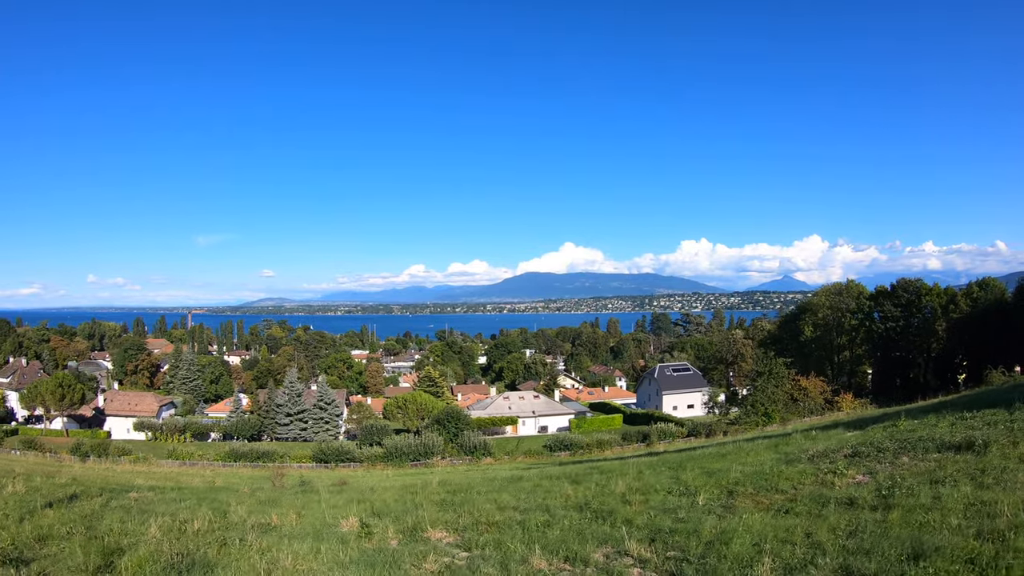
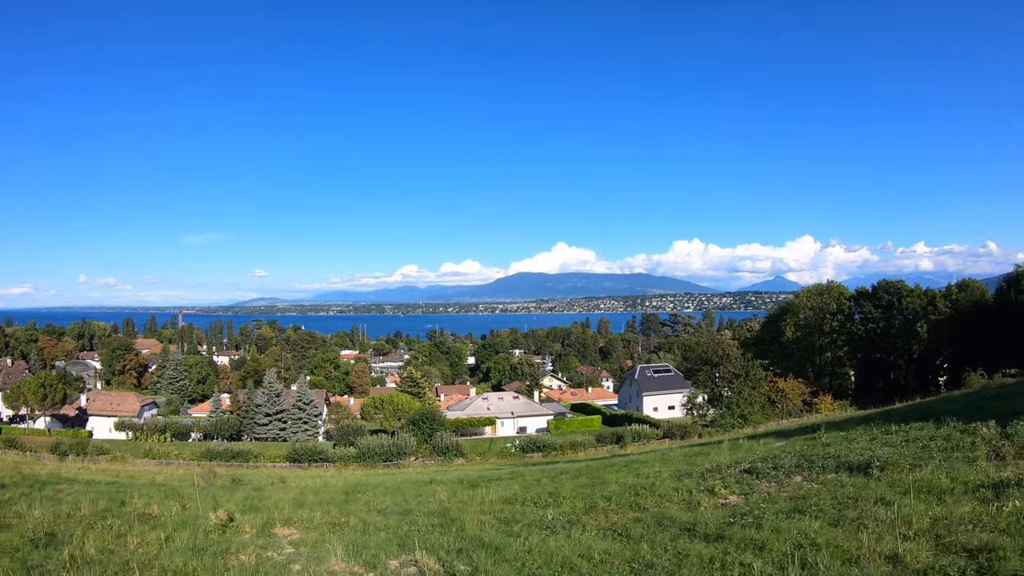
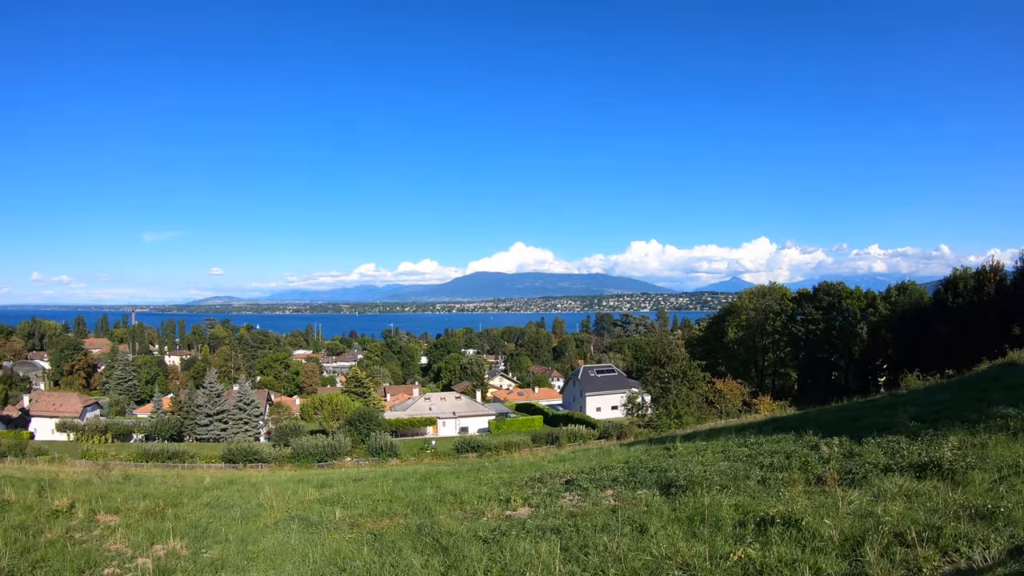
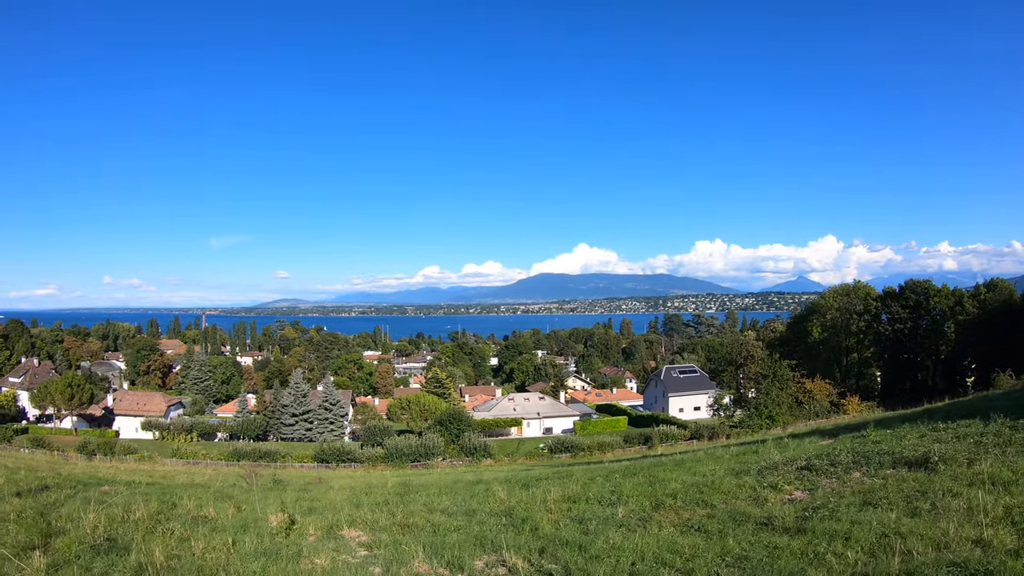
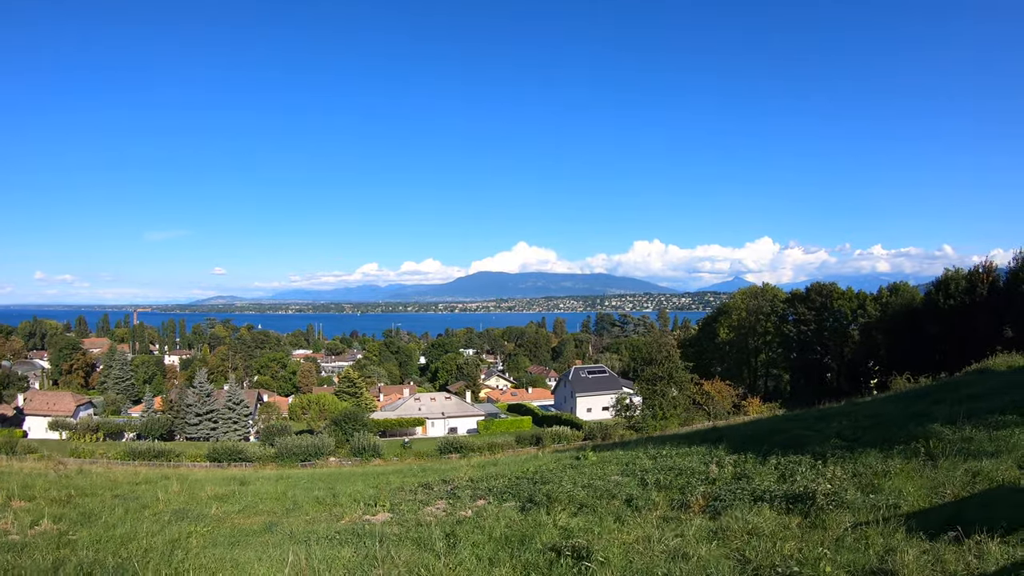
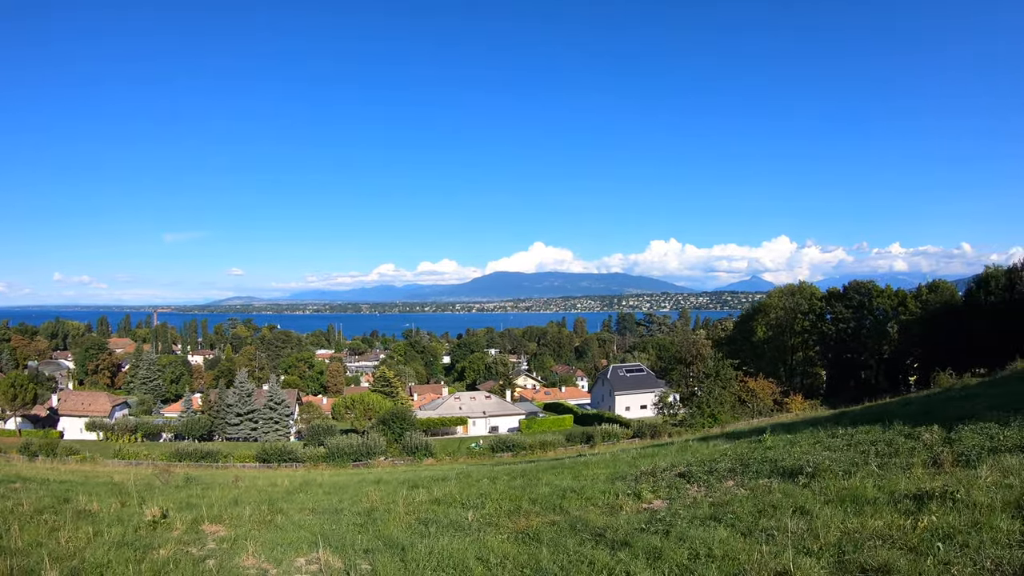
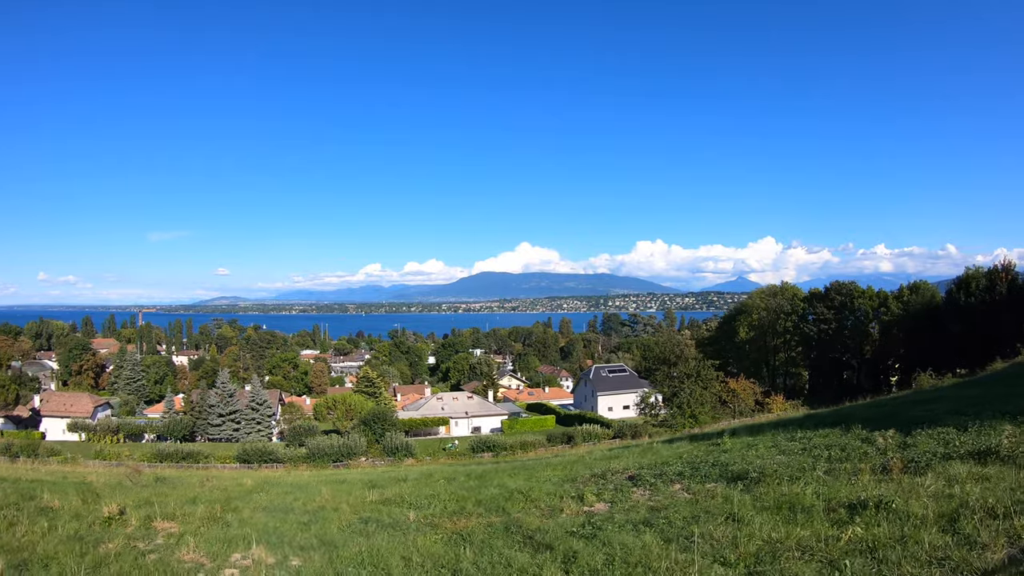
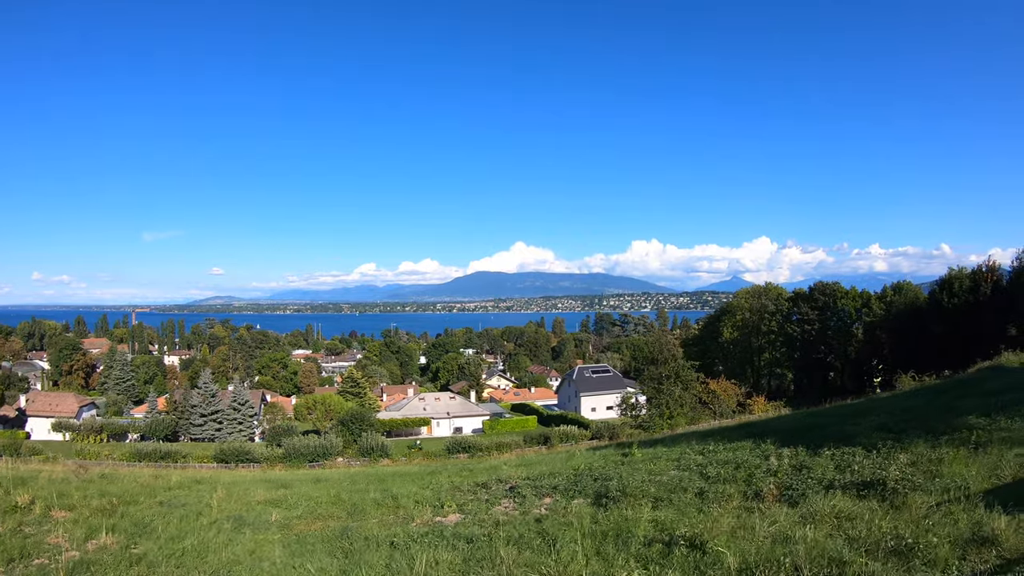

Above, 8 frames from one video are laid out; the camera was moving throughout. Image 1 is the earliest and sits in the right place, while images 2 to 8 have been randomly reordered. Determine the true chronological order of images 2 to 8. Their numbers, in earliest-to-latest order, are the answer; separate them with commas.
4, 2, 6, 7, 3, 8, 5
